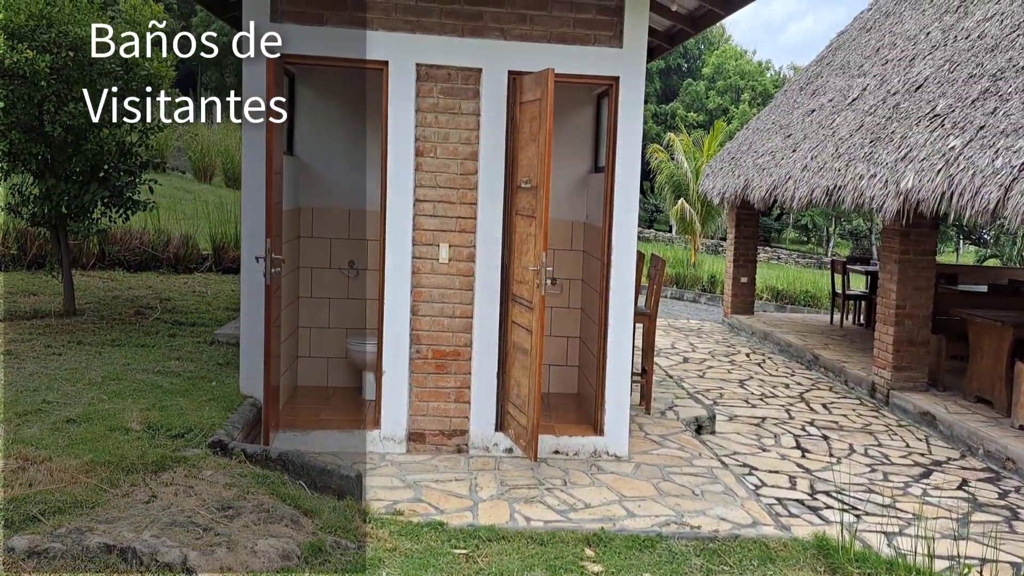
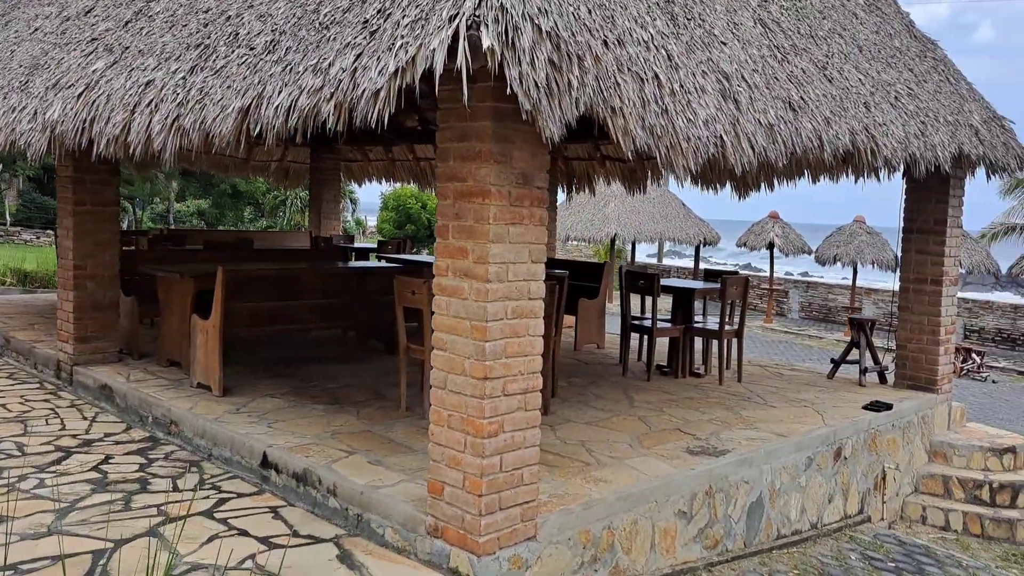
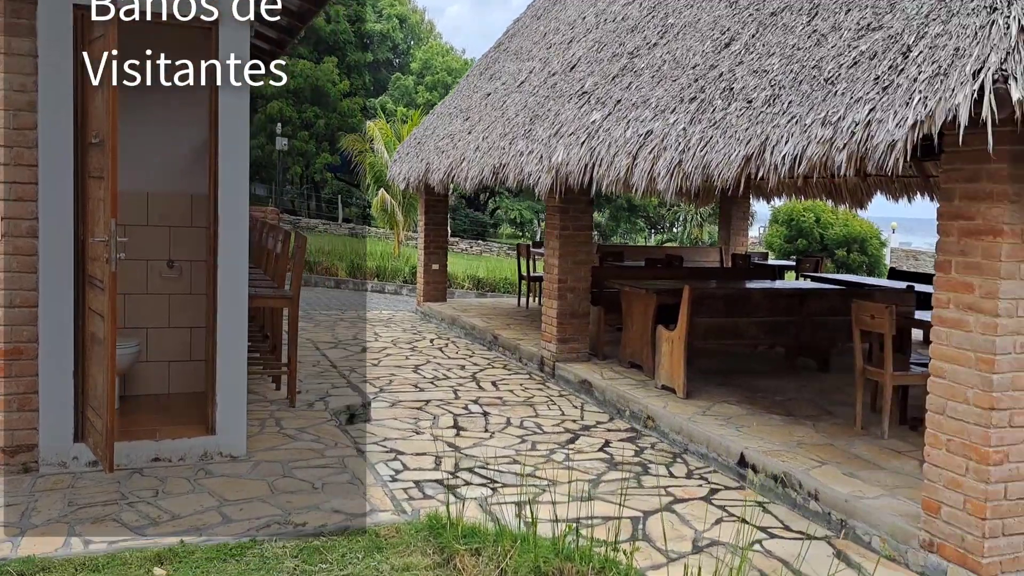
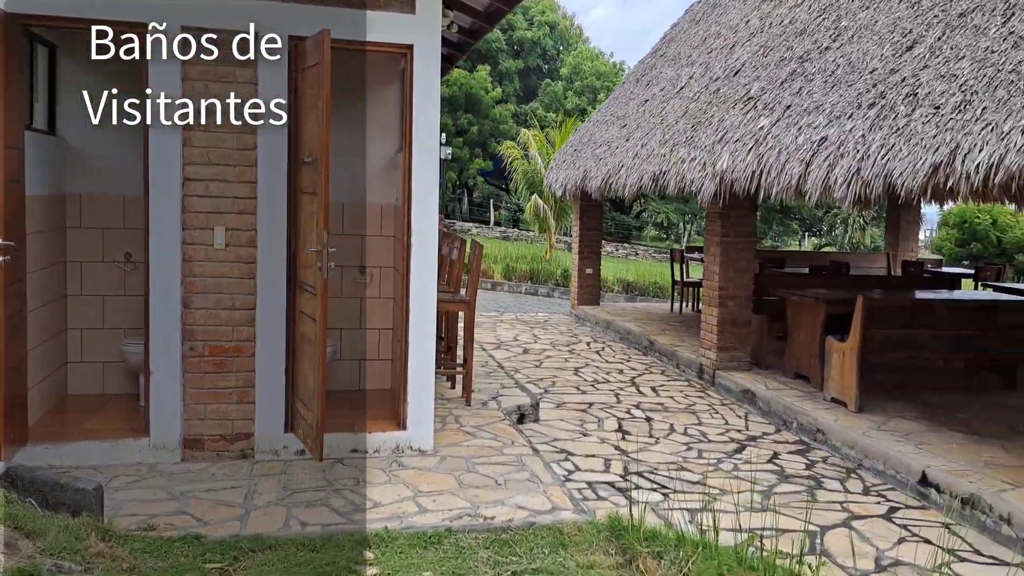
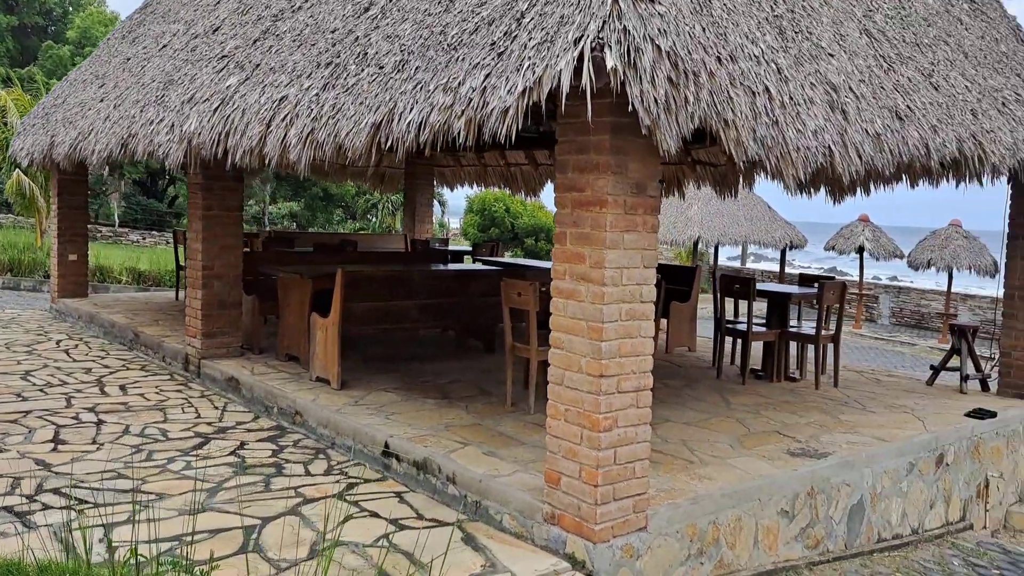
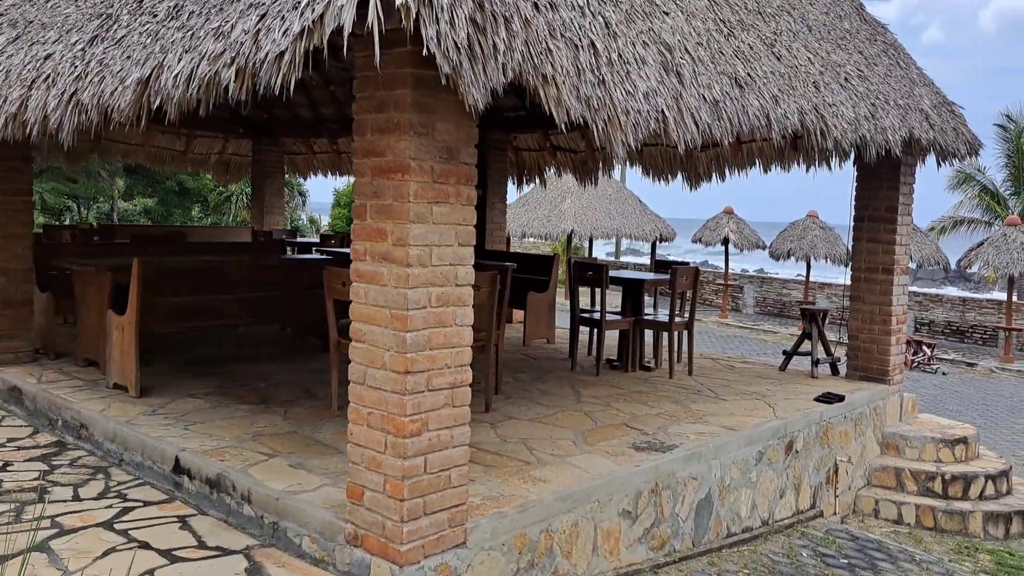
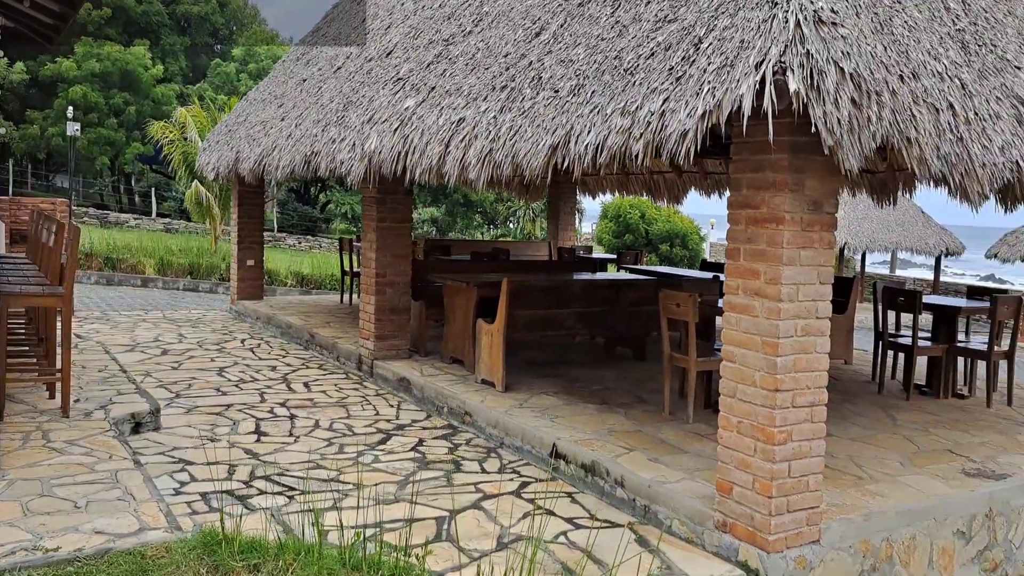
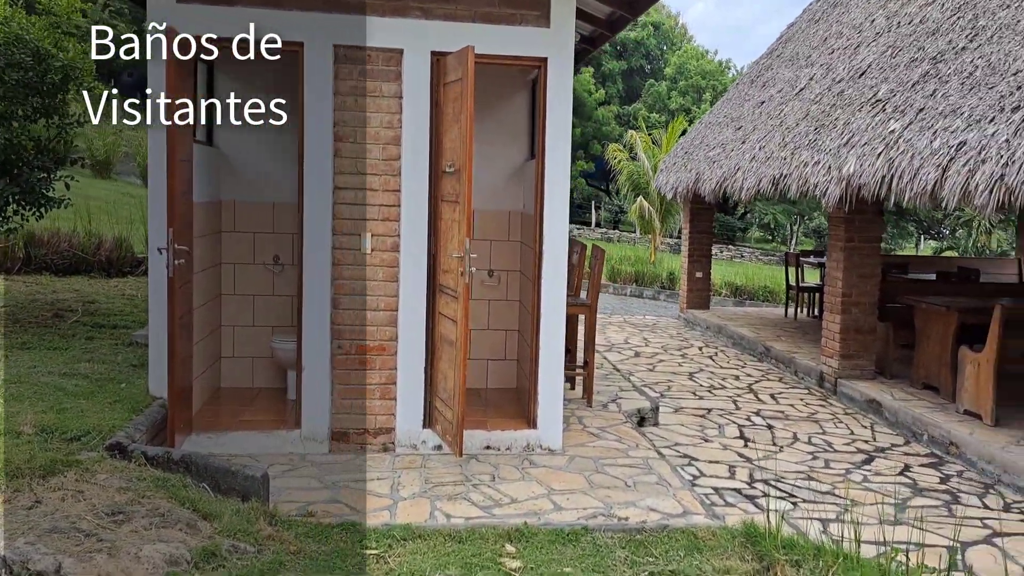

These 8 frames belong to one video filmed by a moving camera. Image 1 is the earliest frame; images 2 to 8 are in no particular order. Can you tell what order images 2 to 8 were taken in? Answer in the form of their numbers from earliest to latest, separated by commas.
8, 4, 3, 7, 5, 2, 6
